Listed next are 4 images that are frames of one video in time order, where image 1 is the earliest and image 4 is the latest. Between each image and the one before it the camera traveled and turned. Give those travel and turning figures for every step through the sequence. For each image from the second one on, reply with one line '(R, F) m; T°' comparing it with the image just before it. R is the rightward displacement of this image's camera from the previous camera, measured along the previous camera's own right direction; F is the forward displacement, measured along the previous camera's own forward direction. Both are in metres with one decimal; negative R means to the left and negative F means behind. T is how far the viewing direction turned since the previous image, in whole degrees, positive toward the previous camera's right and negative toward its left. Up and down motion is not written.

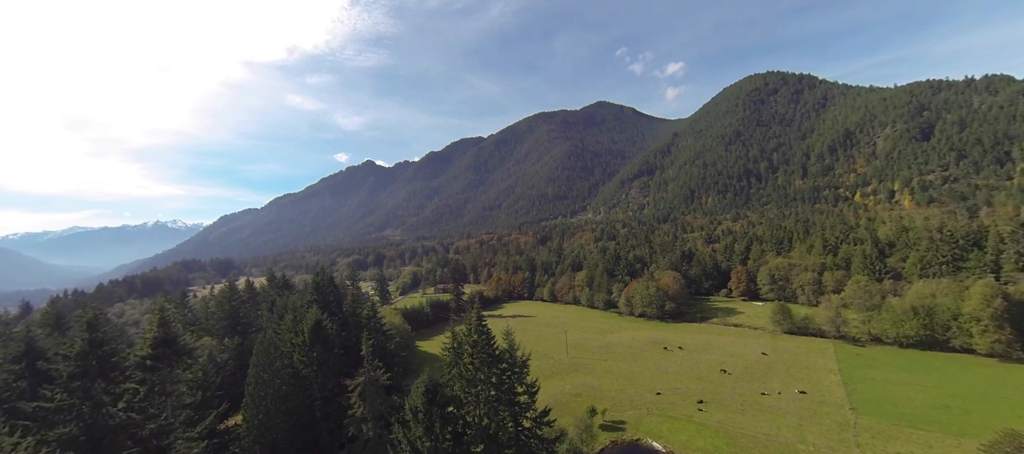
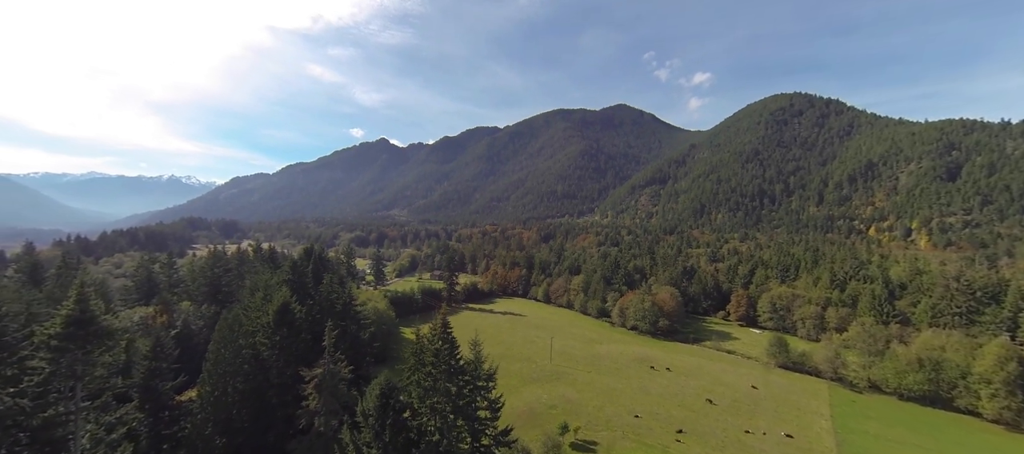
(+2.0, +2.8) m; -1°
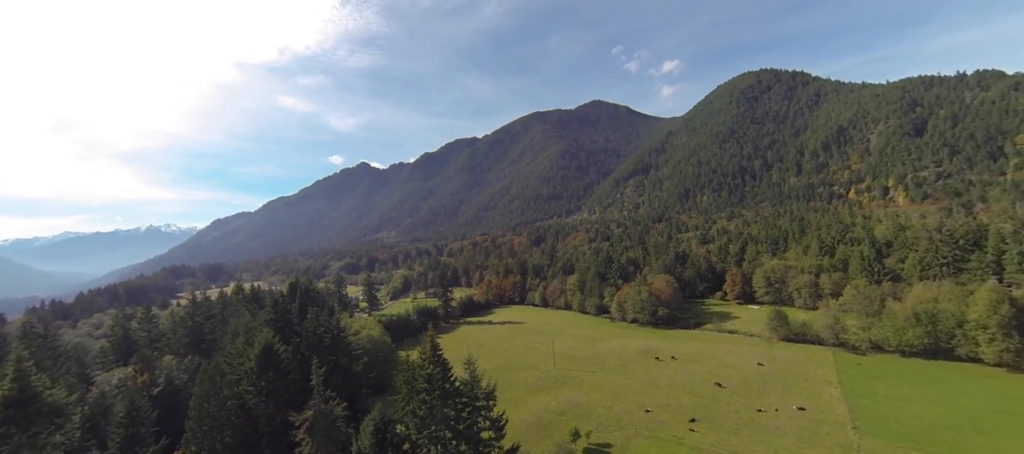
(+0.9, +1.1) m; +2°
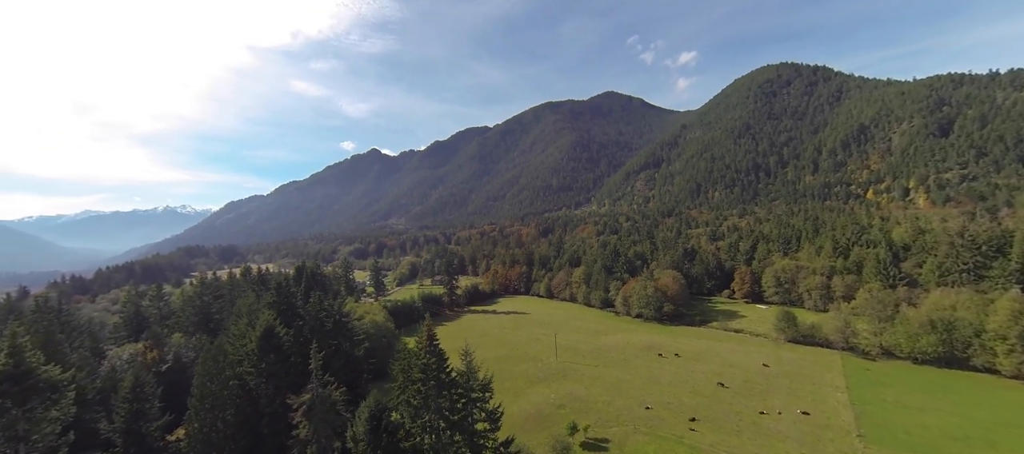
(+0.6, +0.7) m; -1°
